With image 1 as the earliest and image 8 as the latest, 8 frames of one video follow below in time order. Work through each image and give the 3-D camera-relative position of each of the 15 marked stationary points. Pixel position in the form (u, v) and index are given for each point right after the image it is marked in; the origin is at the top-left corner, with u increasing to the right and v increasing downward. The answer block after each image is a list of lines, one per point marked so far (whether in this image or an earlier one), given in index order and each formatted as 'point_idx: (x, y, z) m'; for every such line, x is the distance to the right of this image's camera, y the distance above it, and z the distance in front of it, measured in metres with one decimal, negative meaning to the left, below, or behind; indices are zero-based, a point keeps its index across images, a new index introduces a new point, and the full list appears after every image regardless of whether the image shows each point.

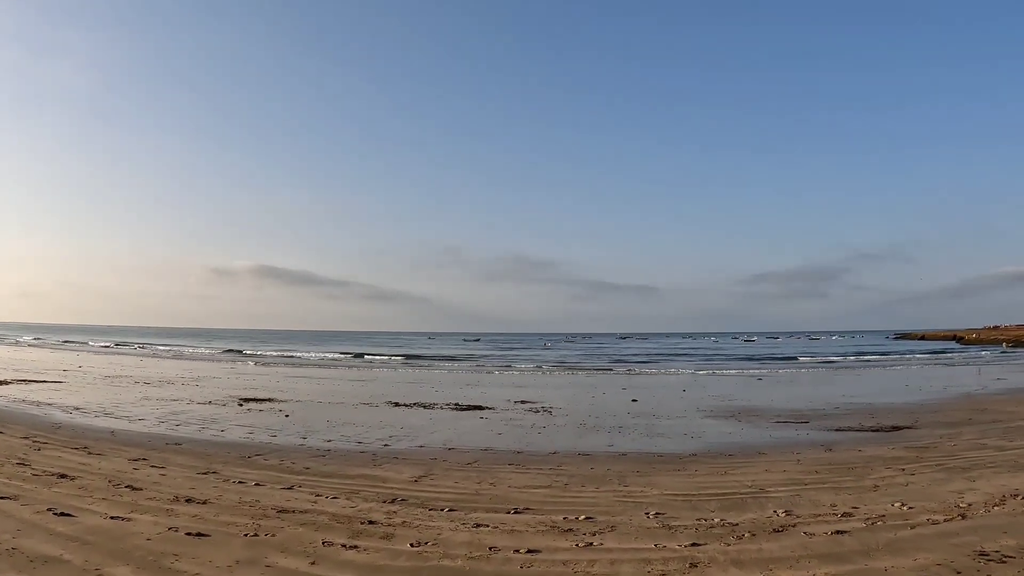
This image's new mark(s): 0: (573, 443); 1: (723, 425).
0: (+1.4, -3.6, +13.1) m
1: (+6.4, -4.2, +17.0) m
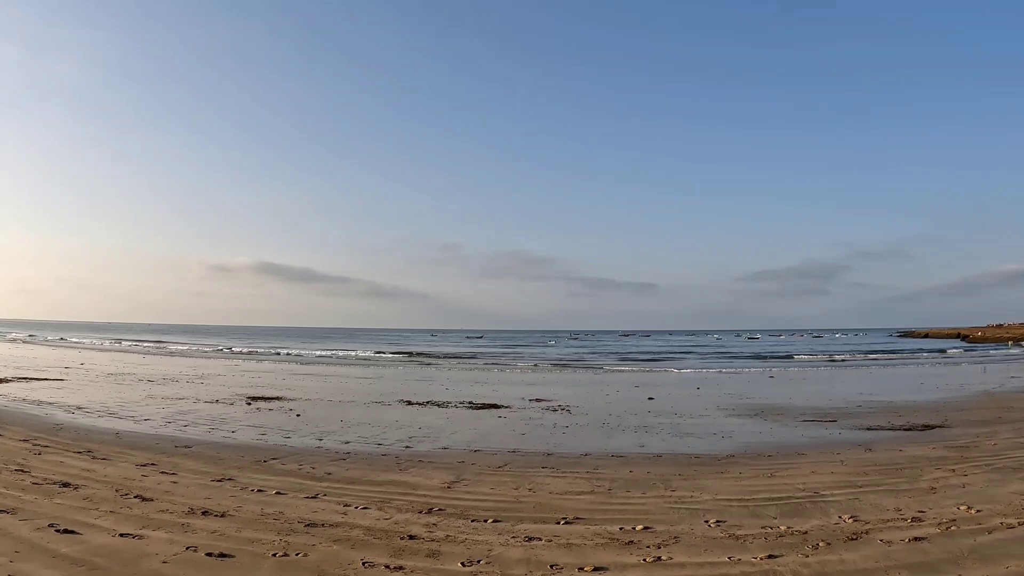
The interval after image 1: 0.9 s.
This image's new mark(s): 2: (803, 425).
0: (+2.0, -3.5, +12.4) m
1: (+7.0, -4.0, +16.4) m
2: (+8.4, -4.0, +16.2) m
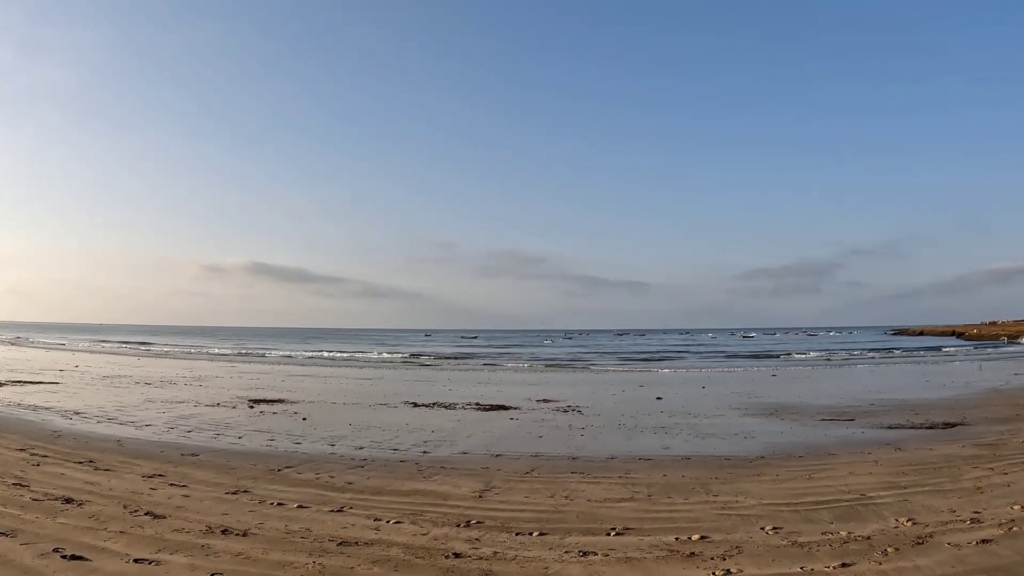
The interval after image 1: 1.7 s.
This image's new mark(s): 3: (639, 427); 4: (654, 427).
0: (+2.4, -3.4, +11.9) m
1: (+7.4, -3.9, +15.9) m
2: (+8.8, -3.9, +15.8) m
3: (+3.4, -3.7, +15.2) m
4: (+3.9, -3.8, +15.5) m
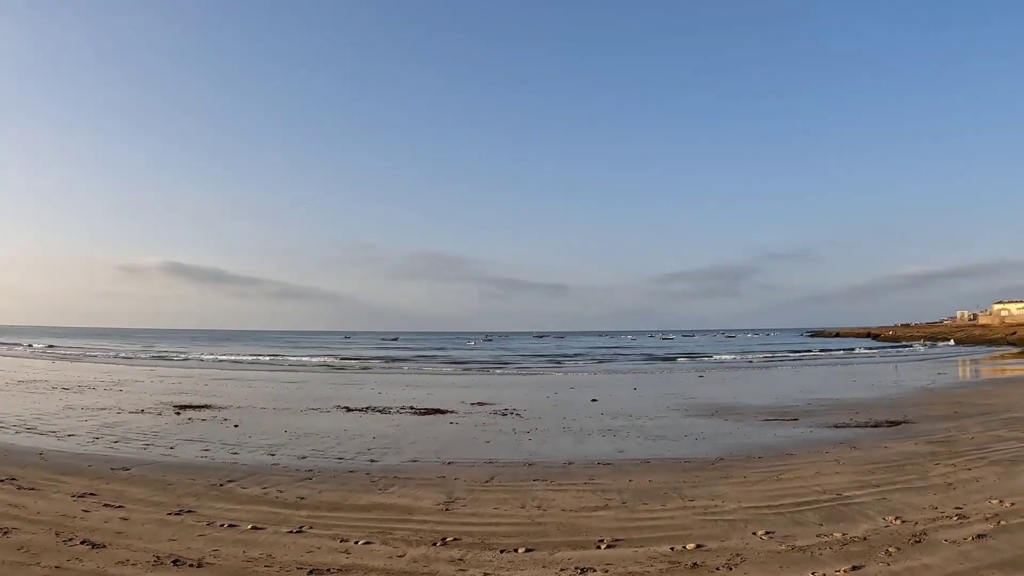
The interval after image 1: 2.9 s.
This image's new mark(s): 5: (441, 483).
0: (+1.4, -3.4, +11.8) m
1: (+5.9, -4.0, +16.4) m
2: (+7.3, -4.0, +16.4) m
3: (+2.0, -3.8, +15.1) m
4: (+2.5, -3.9, +15.5) m
5: (-1.0, -2.9, +8.2) m
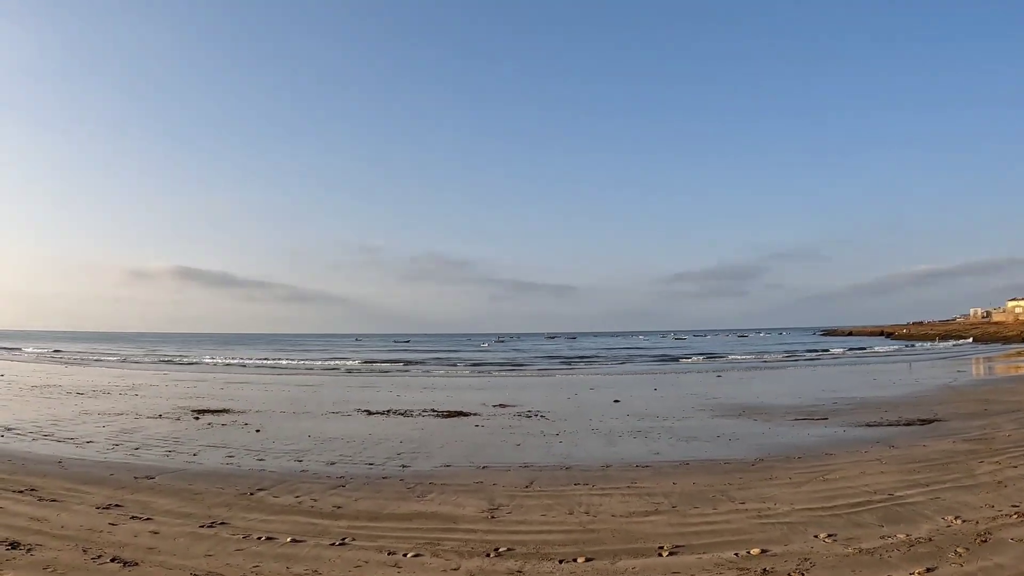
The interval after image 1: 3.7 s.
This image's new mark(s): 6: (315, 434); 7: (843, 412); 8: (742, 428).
0: (+2.0, -3.3, +11.3) m
1: (+6.6, -3.9, +15.9) m
2: (+8.0, -3.9, +15.9) m
3: (+2.7, -3.7, +14.7) m
4: (+3.2, -3.8, +15.0) m
5: (-0.4, -2.8, +7.8) m
6: (-4.6, -3.4, +13.2) m
7: (+11.3, -4.2, +19.1) m
8: (+6.3, -3.9, +15.5) m
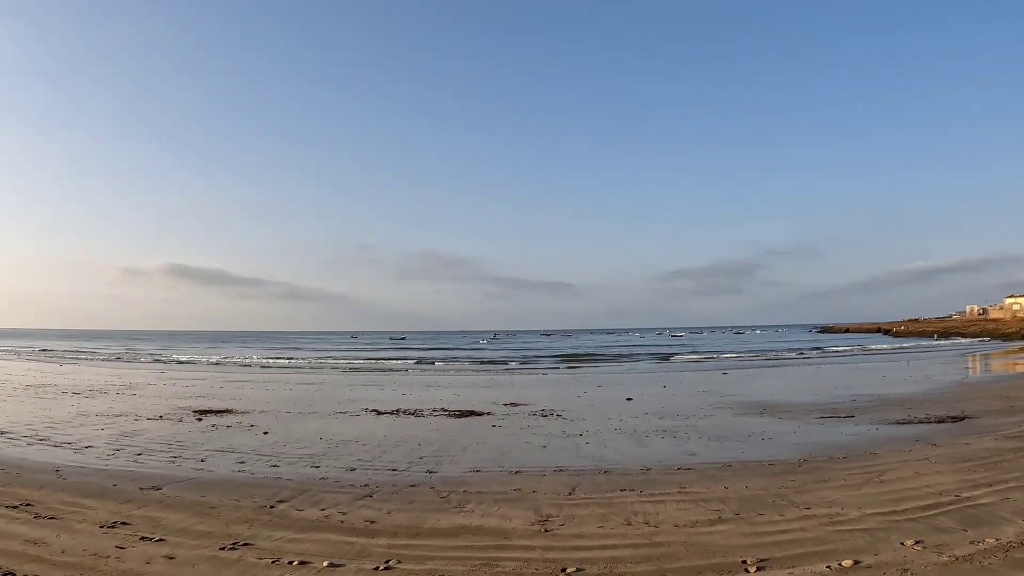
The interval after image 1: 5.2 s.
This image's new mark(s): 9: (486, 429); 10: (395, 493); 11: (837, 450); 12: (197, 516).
0: (+2.6, -3.2, +10.7) m
1: (+7.0, -3.7, +15.3) m
2: (+8.5, -3.7, +15.3) m
3: (+3.2, -3.6, +14.0) m
4: (+3.7, -3.6, +14.4) m
5: (+0.1, -2.7, +7.1) m
6: (-4.1, -3.3, +12.5) m
7: (+11.7, -4.0, +18.5) m
8: (+6.8, -3.7, +14.8) m
9: (-0.6, -3.4, +13.7) m
10: (-1.5, -2.6, +7.1) m
11: (+6.7, -3.4, +11.7) m
12: (-3.2, -2.3, +5.7) m
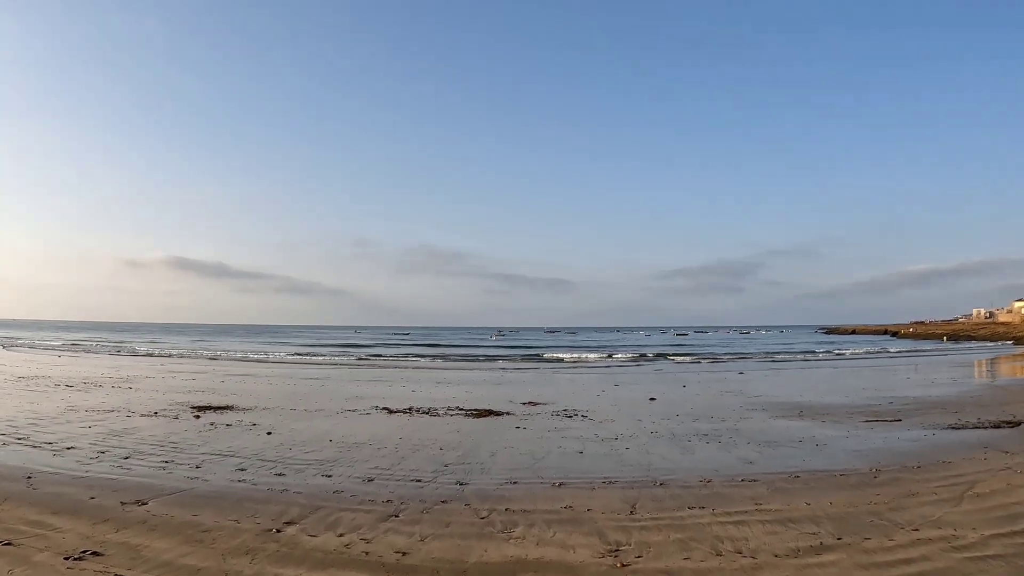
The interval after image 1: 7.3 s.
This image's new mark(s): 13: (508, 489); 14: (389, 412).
0: (+3.1, -3.0, +9.5) m
1: (+7.6, -3.5, +14.1) m
2: (+9.1, -3.5, +14.1) m
3: (+3.8, -3.3, +12.9) m
4: (+4.3, -3.4, +13.2) m
5: (+0.7, -2.4, +6.0) m
6: (-3.5, -3.0, +11.3) m
7: (+12.4, -3.8, +17.3) m
8: (+7.4, -3.5, +13.6) m
9: (0.0, -3.2, +12.5) m
10: (-0.9, -2.4, +6.0) m
11: (+7.3, -3.2, +10.5) m
12: (-2.7, -2.1, +4.6) m
13: (-0.1, -2.6, +7.2) m
14: (-3.6, -3.6, +16.5) m
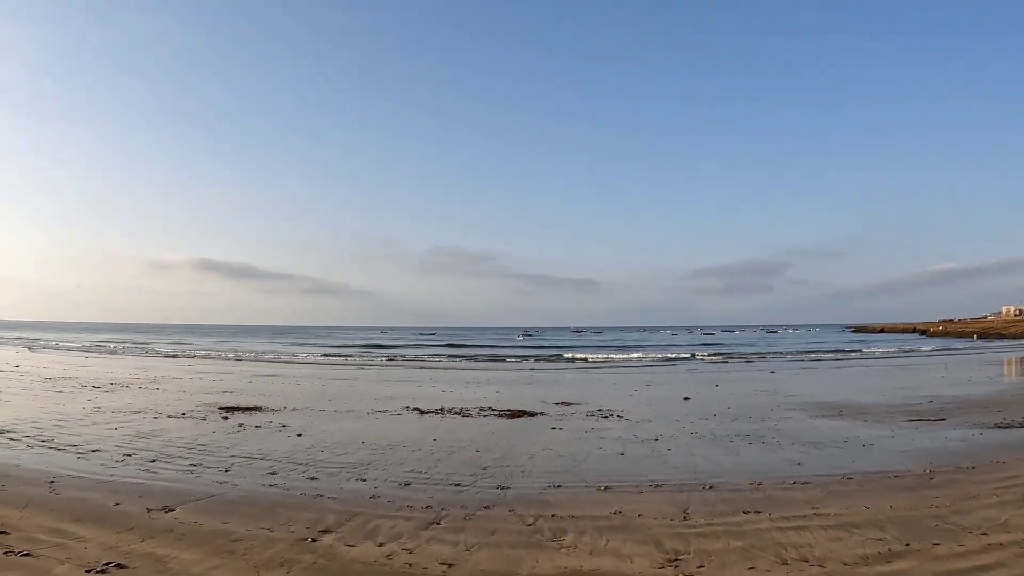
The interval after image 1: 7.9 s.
0: (+3.8, -2.8, +9.0) m
1: (+8.5, -3.4, +13.3) m
2: (+9.9, -3.4, +13.3) m
3: (+4.6, -3.2, +12.3) m
4: (+5.0, -3.3, +12.6) m
5: (+1.1, -2.4, +5.6) m
6: (-2.8, -3.0, +11.1) m
7: (+13.3, -3.6, +16.4) m
8: (+8.2, -3.3, +12.9) m
9: (+0.7, -3.1, +12.1) m
10: (-0.4, -2.3, +5.6) m
11: (+8.0, -3.0, +9.8) m
12: (-2.2, -2.0, +4.3) m
13: (+0.5, -2.5, +6.8) m
14: (-2.7, -3.6, +16.2) m
